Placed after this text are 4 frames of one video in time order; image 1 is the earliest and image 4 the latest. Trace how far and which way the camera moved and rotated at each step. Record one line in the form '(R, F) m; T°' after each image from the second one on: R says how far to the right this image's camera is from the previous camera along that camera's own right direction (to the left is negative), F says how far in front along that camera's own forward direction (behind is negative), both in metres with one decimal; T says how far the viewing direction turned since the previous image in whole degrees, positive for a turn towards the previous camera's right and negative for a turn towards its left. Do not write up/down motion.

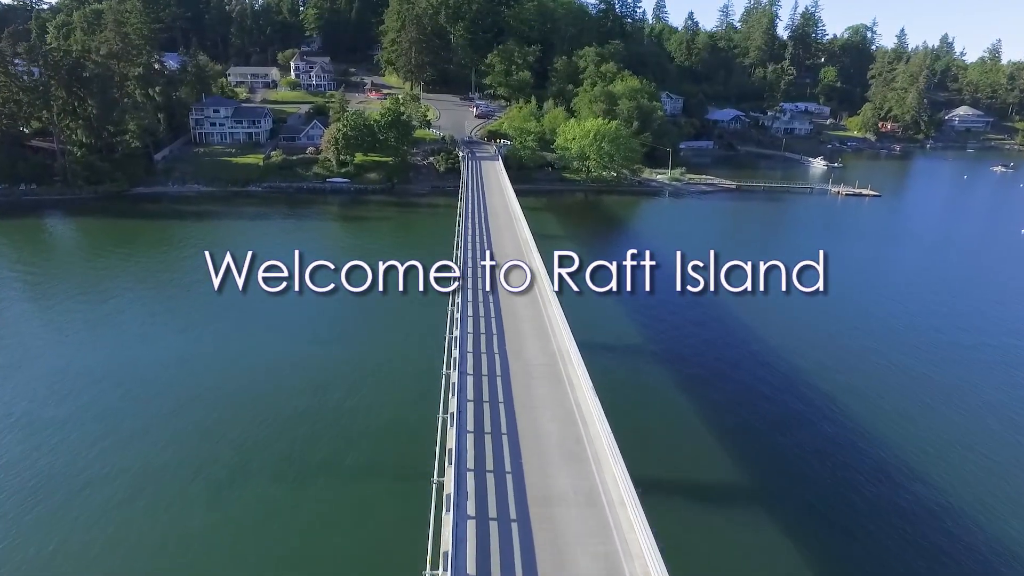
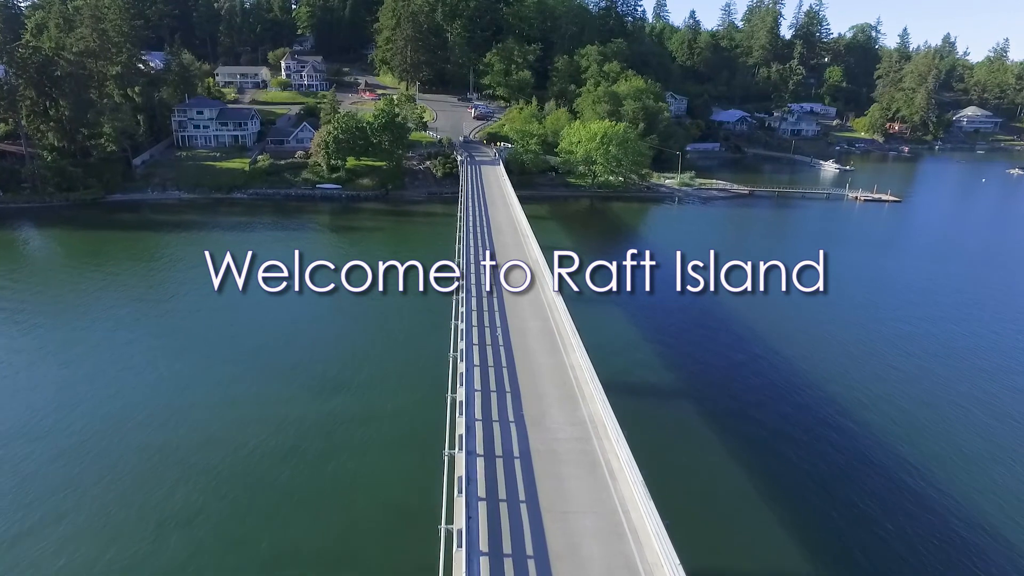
(-0.3, +1.9) m; 0°
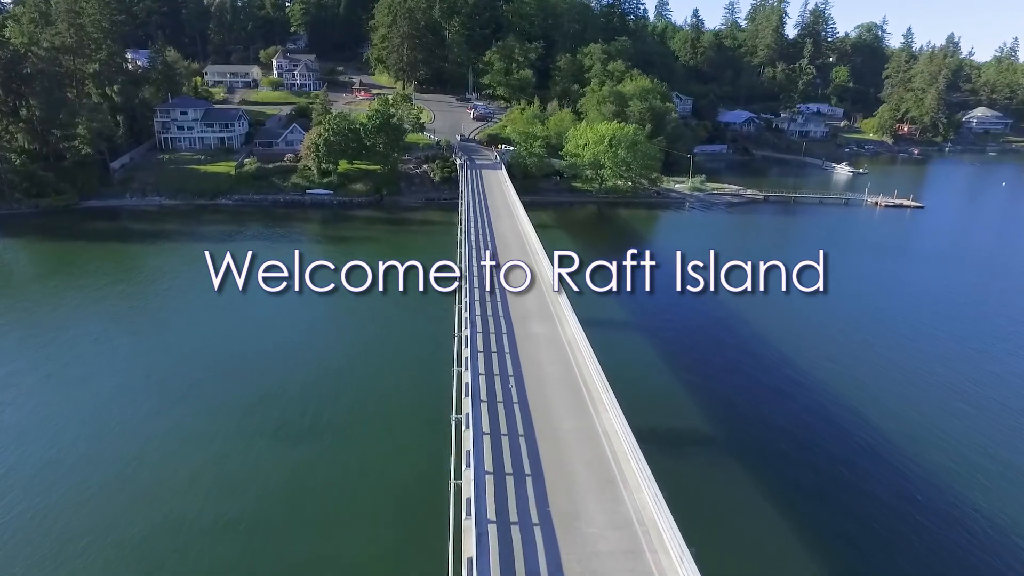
(-0.3, +1.9) m; 0°
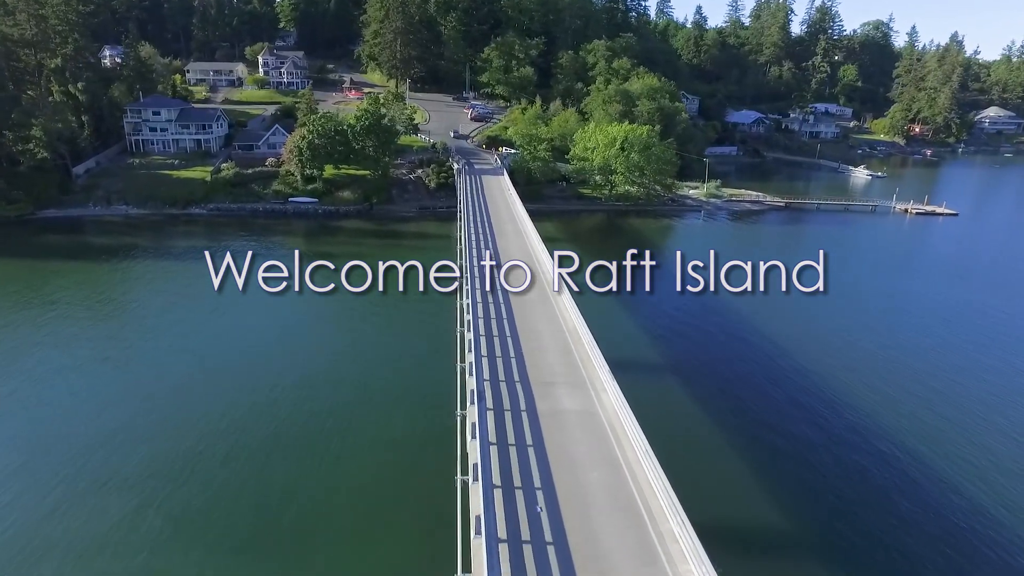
(-0.3, +2.6) m; 0°
